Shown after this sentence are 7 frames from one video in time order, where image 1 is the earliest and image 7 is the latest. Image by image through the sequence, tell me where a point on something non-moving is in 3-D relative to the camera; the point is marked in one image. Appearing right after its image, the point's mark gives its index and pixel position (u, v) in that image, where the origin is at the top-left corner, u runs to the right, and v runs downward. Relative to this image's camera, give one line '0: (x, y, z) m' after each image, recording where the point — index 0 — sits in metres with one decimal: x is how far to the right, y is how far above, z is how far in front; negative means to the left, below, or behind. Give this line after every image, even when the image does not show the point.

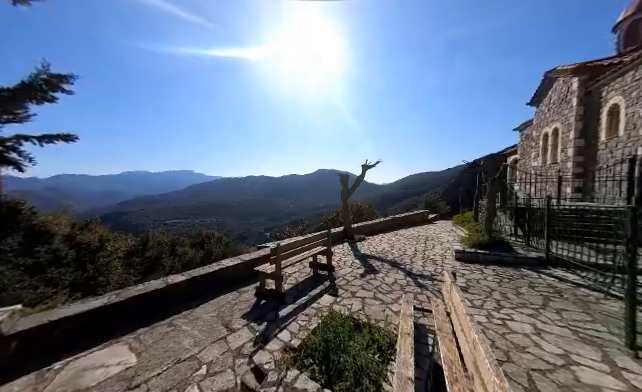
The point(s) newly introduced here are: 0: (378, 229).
0: (+3.5, -2.2, +13.0) m
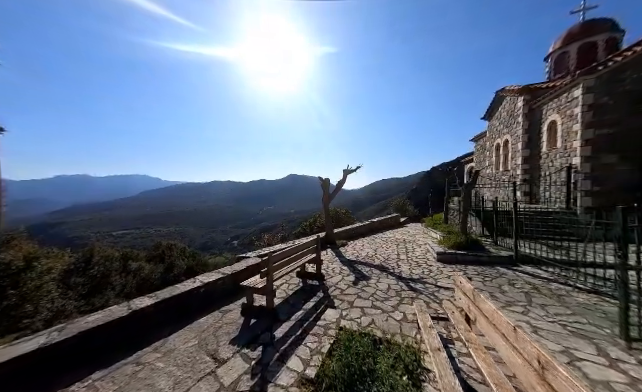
0: (+2.2, -2.5, +13.0) m
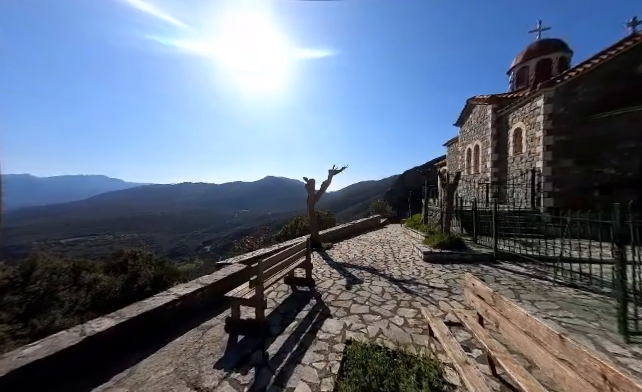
0: (+1.2, -2.6, +12.9) m
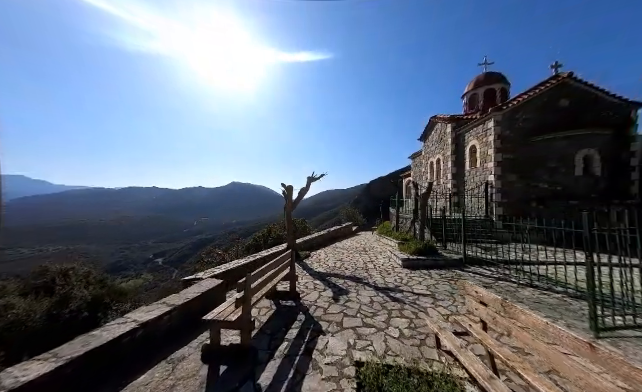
0: (-0.4, -3.1, +12.7) m
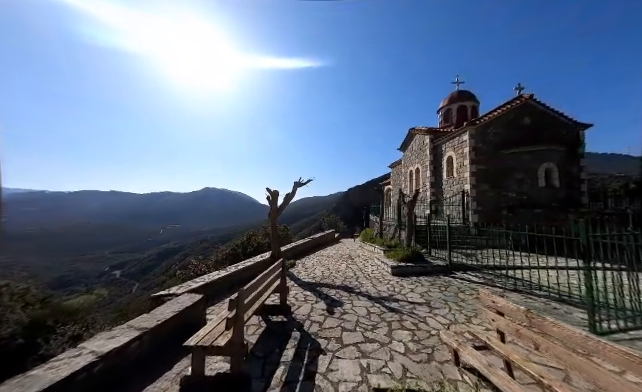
0: (-1.4, -3.5, +12.2) m
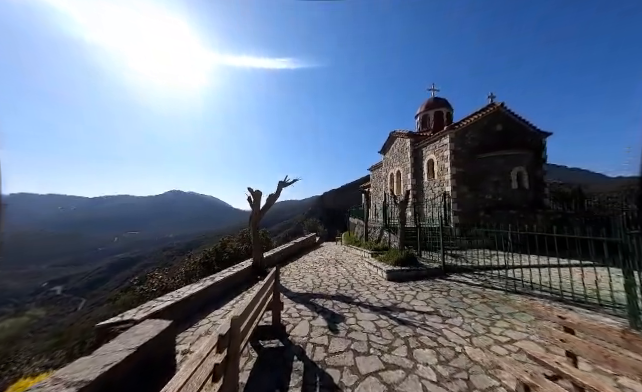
0: (-2.2, -3.5, +11.3) m
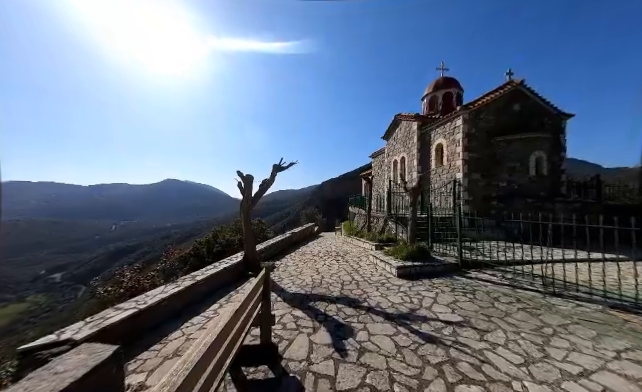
0: (-2.3, -2.8, +10.4) m
